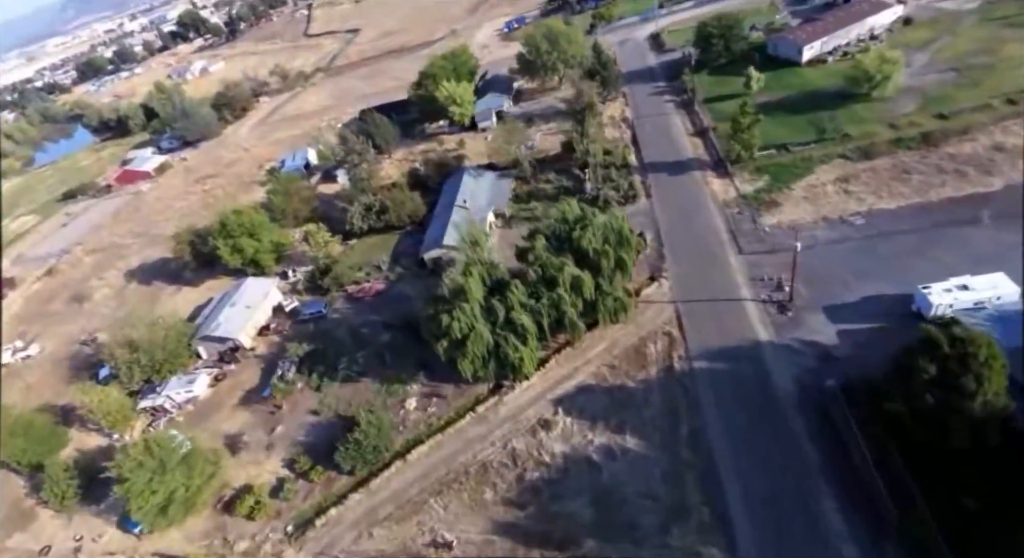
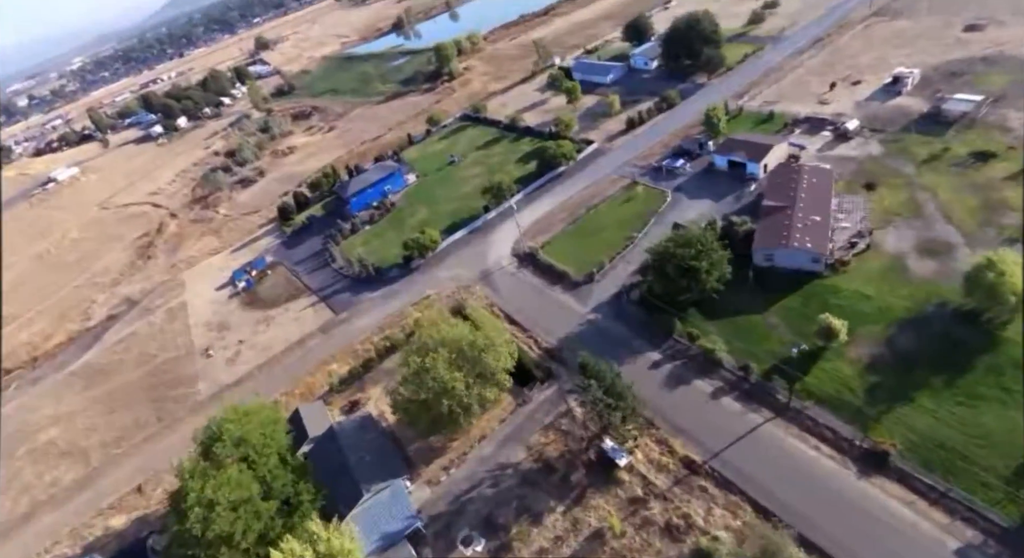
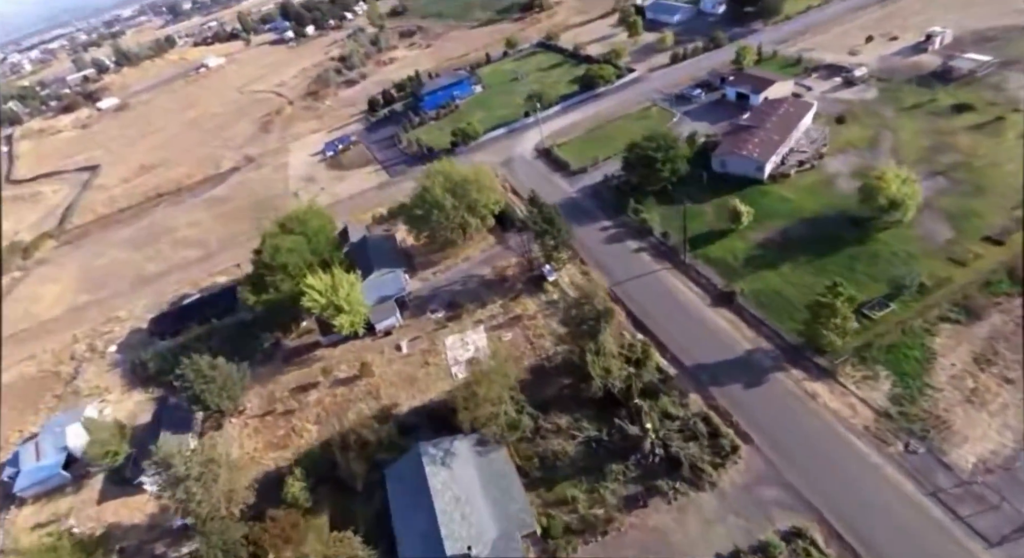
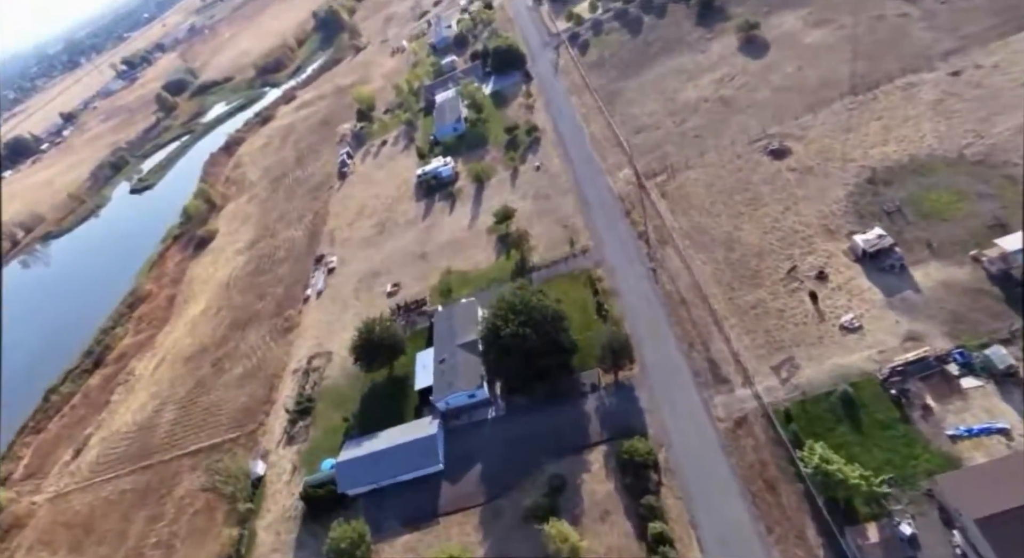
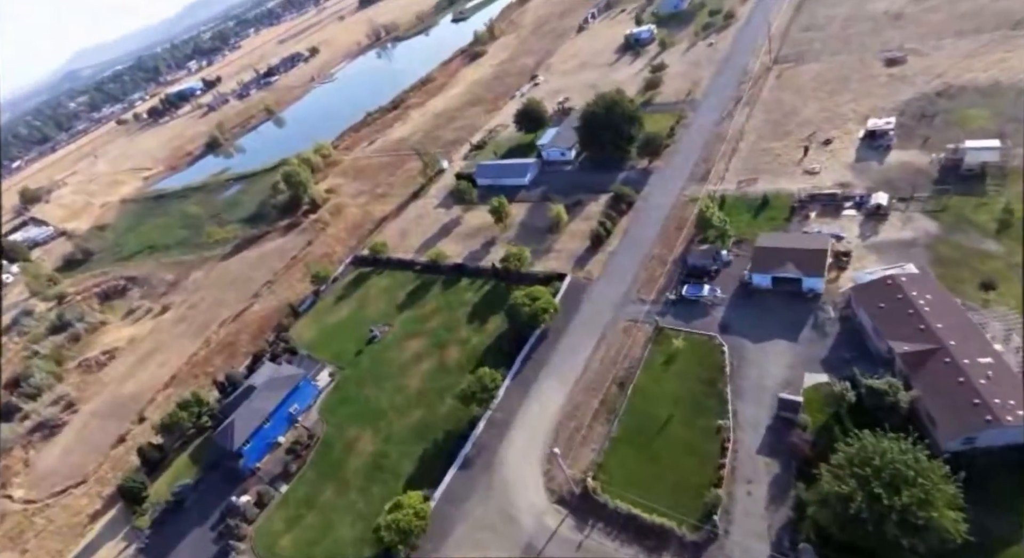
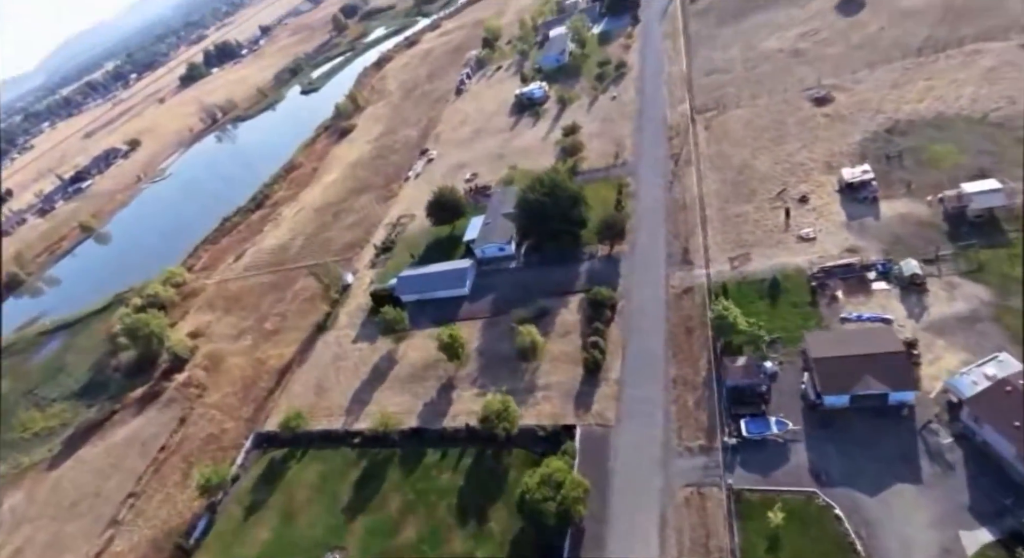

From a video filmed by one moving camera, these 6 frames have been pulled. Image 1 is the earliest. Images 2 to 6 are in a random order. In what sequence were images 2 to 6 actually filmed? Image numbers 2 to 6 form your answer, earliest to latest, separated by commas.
3, 2, 5, 6, 4
